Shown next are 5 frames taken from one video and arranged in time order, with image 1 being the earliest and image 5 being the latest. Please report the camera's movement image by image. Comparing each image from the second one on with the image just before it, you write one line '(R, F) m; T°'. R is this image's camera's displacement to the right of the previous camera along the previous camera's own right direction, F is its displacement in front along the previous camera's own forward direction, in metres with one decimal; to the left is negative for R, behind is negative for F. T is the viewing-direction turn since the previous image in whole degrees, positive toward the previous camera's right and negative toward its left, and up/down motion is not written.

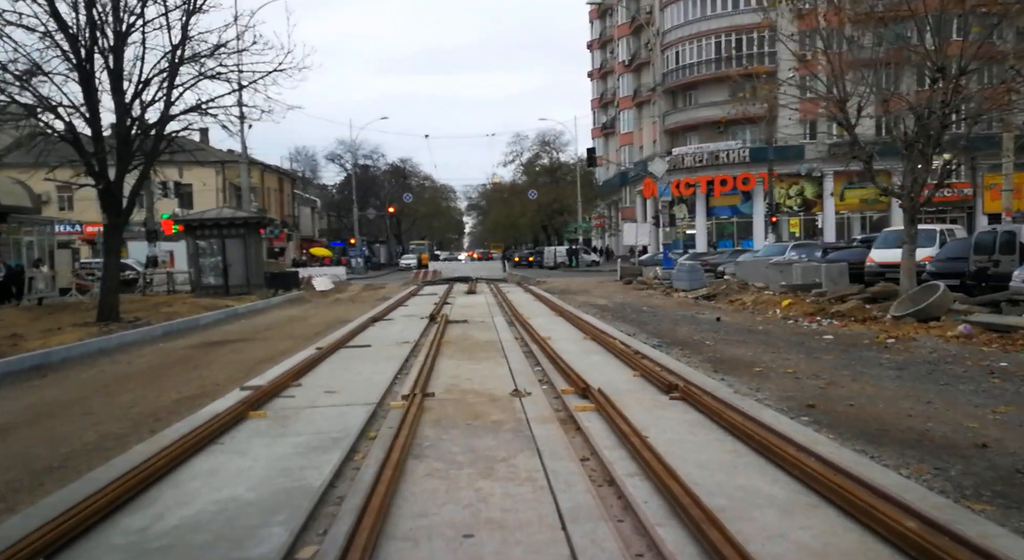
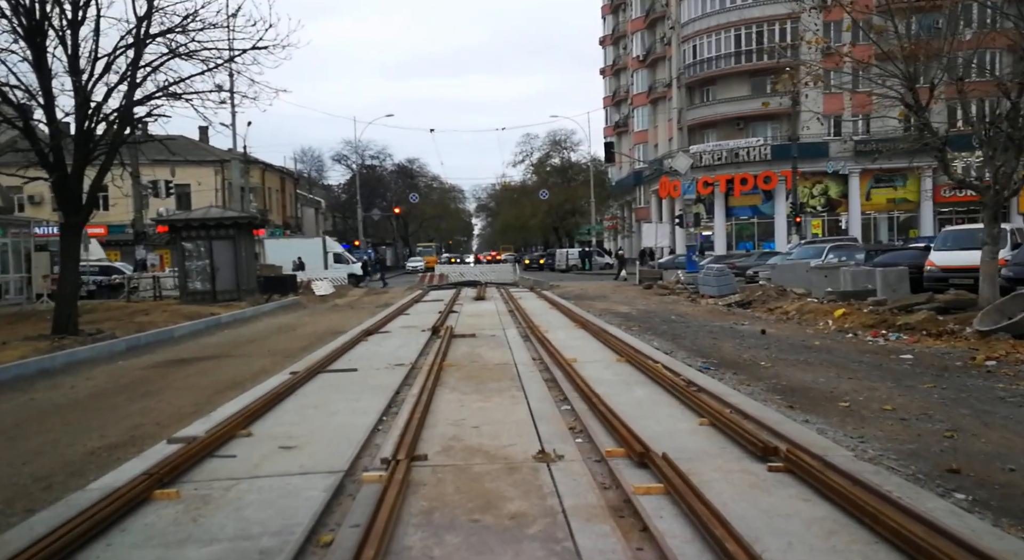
(-0.1, +2.1) m; -1°
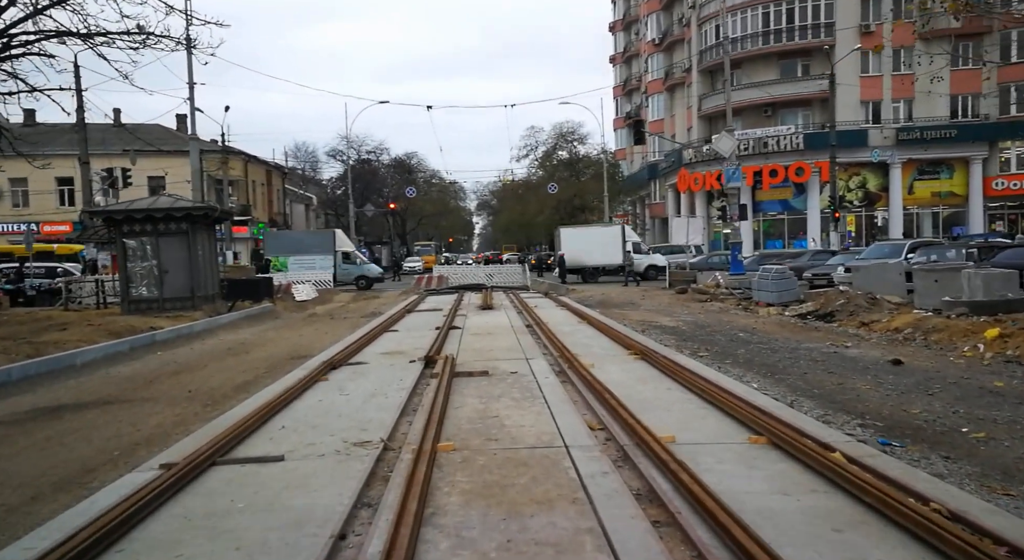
(-0.3, +4.3) m; 0°
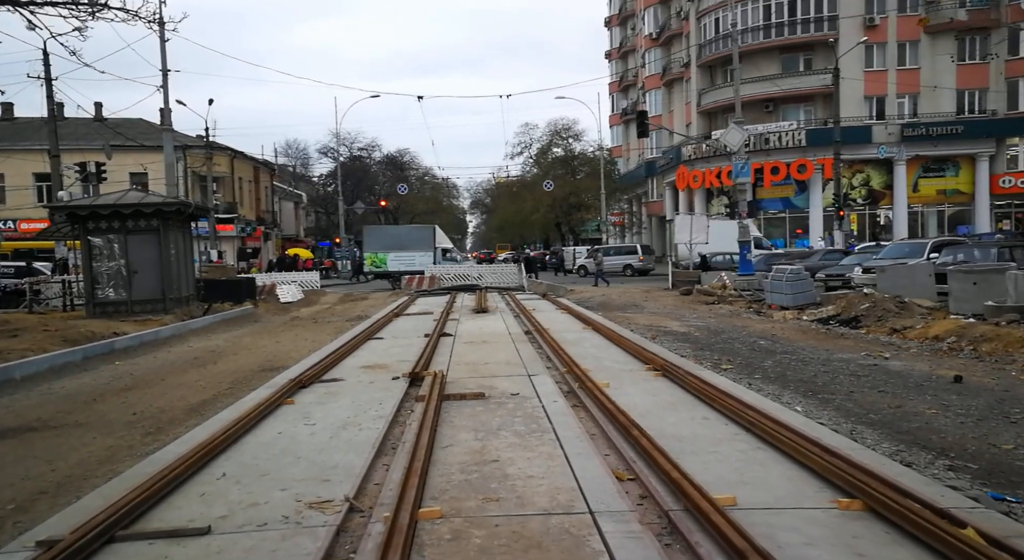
(-0.1, +1.4) m; +1°
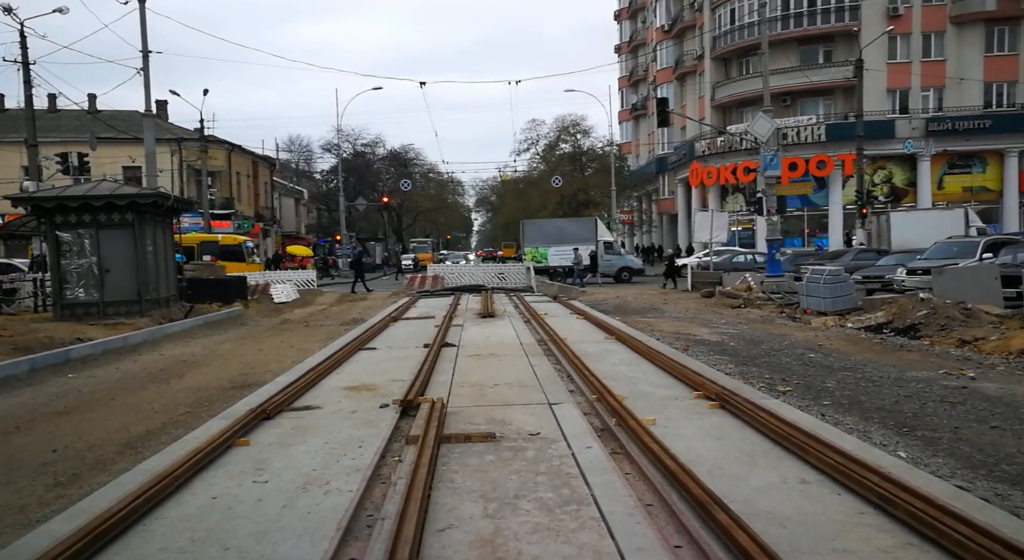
(-0.1, +1.7) m; 0°
